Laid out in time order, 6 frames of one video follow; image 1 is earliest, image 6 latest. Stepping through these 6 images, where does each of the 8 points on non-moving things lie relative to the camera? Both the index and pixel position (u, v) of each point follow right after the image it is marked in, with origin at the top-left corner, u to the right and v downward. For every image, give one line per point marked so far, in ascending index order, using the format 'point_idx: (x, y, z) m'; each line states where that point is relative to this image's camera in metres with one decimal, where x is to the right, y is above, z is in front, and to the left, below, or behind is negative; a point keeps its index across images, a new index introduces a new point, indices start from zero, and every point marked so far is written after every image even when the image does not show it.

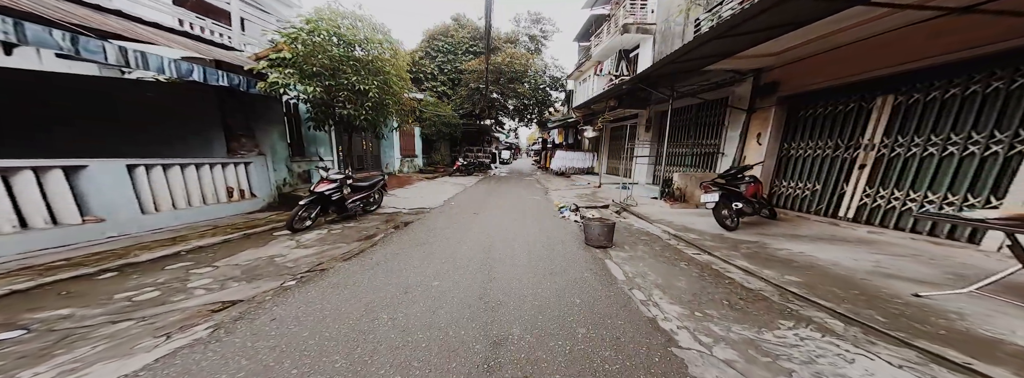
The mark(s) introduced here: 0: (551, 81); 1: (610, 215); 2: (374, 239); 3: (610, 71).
0: (+2.3, +6.3, +15.1) m
1: (+2.2, -0.6, +5.9) m
2: (-1.9, -0.7, +3.8) m
3: (+3.8, +4.6, +10.3) m
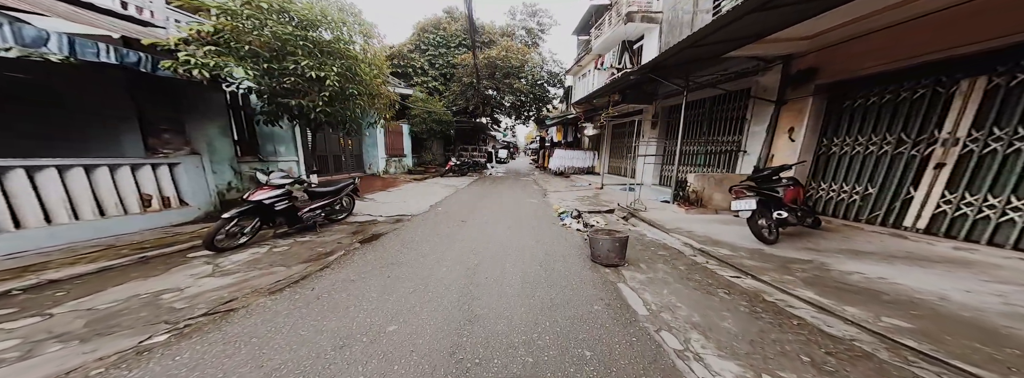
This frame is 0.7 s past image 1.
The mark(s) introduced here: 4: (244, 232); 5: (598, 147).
0: (+2.0, +6.1, +14.5) m
1: (+2.0, -0.7, +5.2) m
2: (-2.1, -0.8, +3.0) m
3: (+3.6, +4.5, +9.6) m
4: (-2.9, -0.5, +2.9) m
5: (+4.1, +2.0, +12.8) m
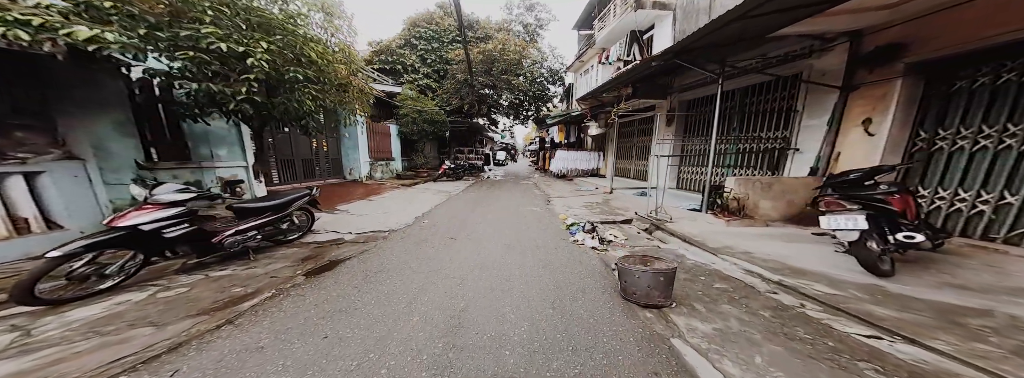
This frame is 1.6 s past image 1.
0: (+1.9, +5.9, +13.7) m
1: (+2.0, -0.8, +4.2) m
2: (-2.0, -0.9, +2.0) m
3: (+3.5, +4.4, +8.8) m
4: (-2.9, -0.6, +1.9) m
5: (+4.0, +1.8, +11.9) m
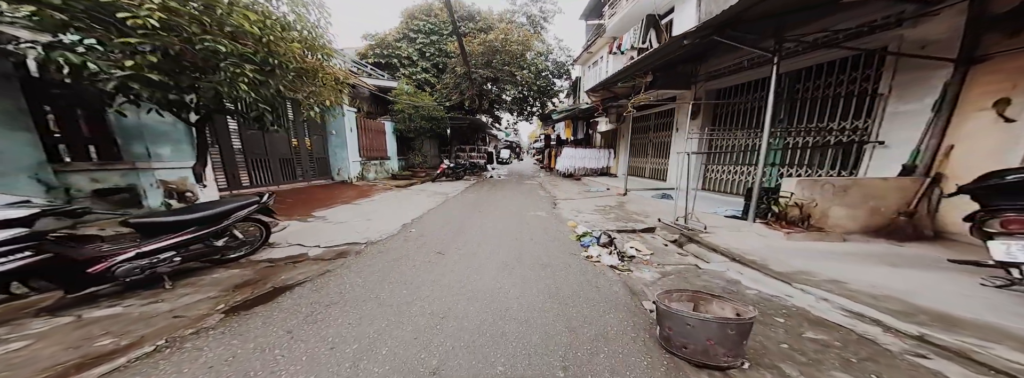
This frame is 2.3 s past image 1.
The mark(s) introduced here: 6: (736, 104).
0: (+2.1, +5.9, +12.9) m
1: (+2.0, -0.8, +3.4) m
2: (-2.1, -0.9, +1.4) m
3: (+3.6, +4.3, +8.0) m
4: (-2.9, -0.7, +1.2) m
5: (+4.2, +1.8, +11.0) m
6: (+4.6, +1.7, +5.4) m
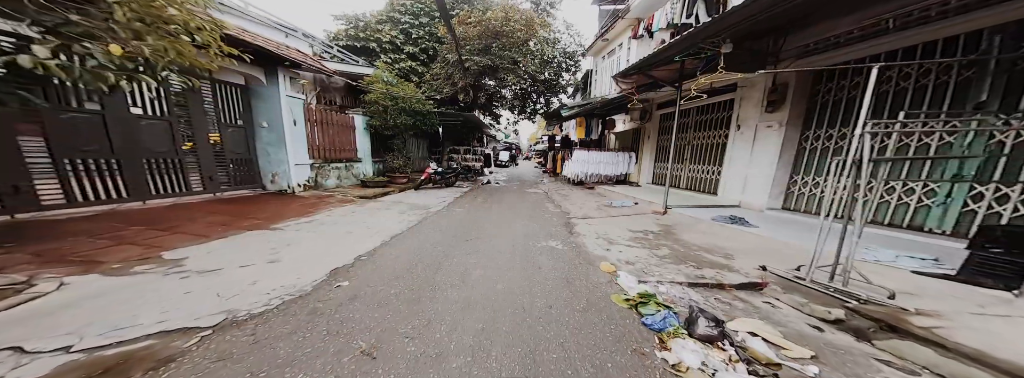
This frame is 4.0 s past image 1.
0: (+2.2, +5.4, +11.1) m
1: (+2.1, -1.1, +1.6) m
2: (-2.0, -1.1, -0.5) m
3: (+3.7, +4.0, +6.2) m
4: (-2.9, -0.8, -0.6) m
5: (+4.2, +1.4, +9.2) m
6: (+4.6, +1.4, +3.6) m
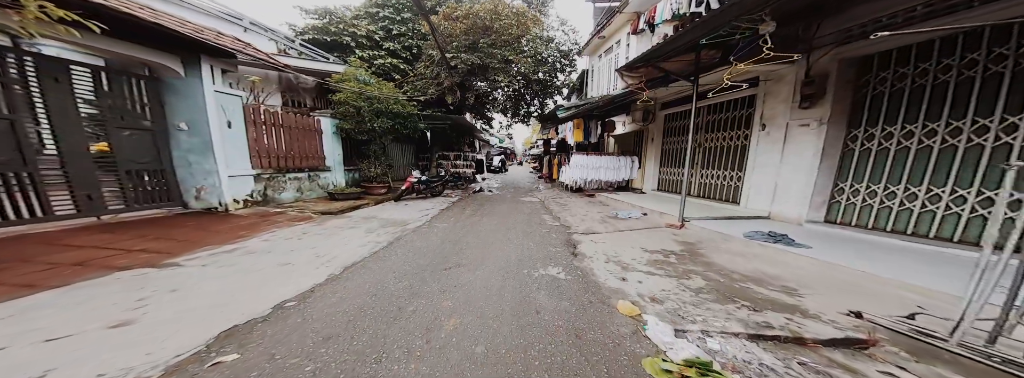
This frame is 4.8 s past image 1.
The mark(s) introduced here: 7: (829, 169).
0: (+1.8, +5.1, +10.4) m
1: (+2.0, -1.1, +0.7) m
2: (-2.1, -1.2, -1.5) m
3: (+3.4, +3.8, +5.5) m
4: (-2.9, -0.9, -1.6) m
5: (+4.0, +1.2, +8.5) m
6: (+4.5, +1.3, +2.9) m
7: (+4.5, +0.3, +3.8) m
